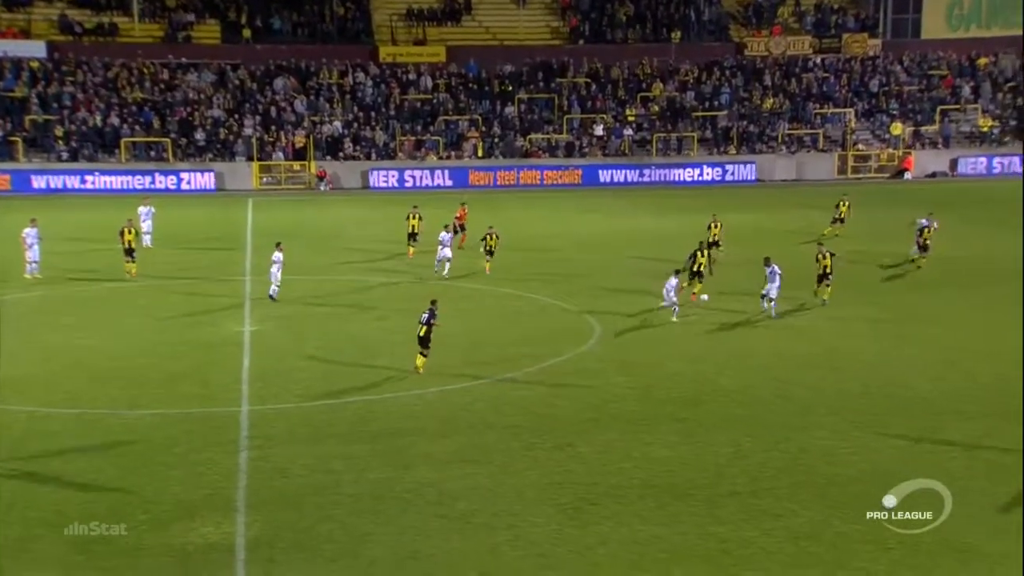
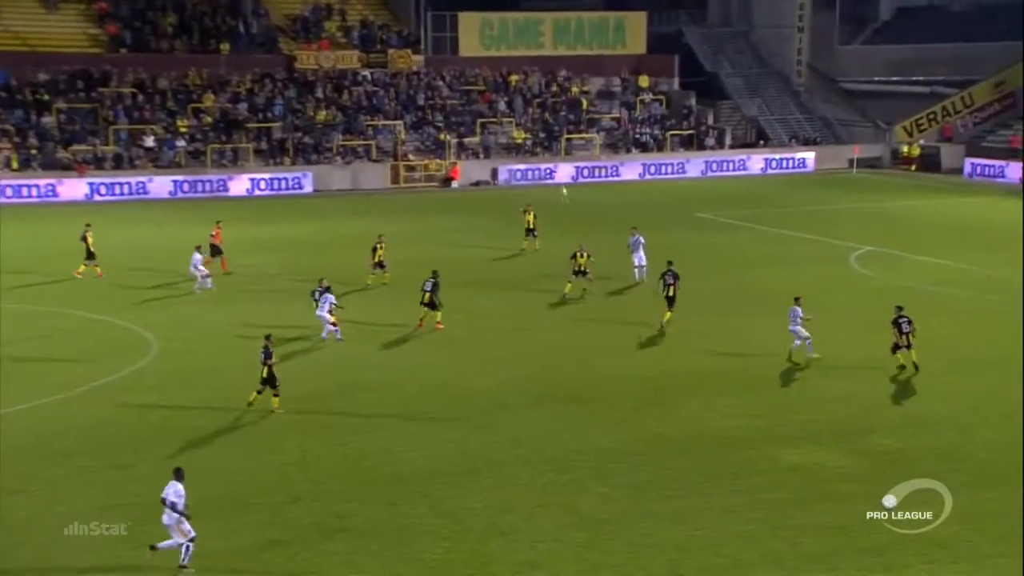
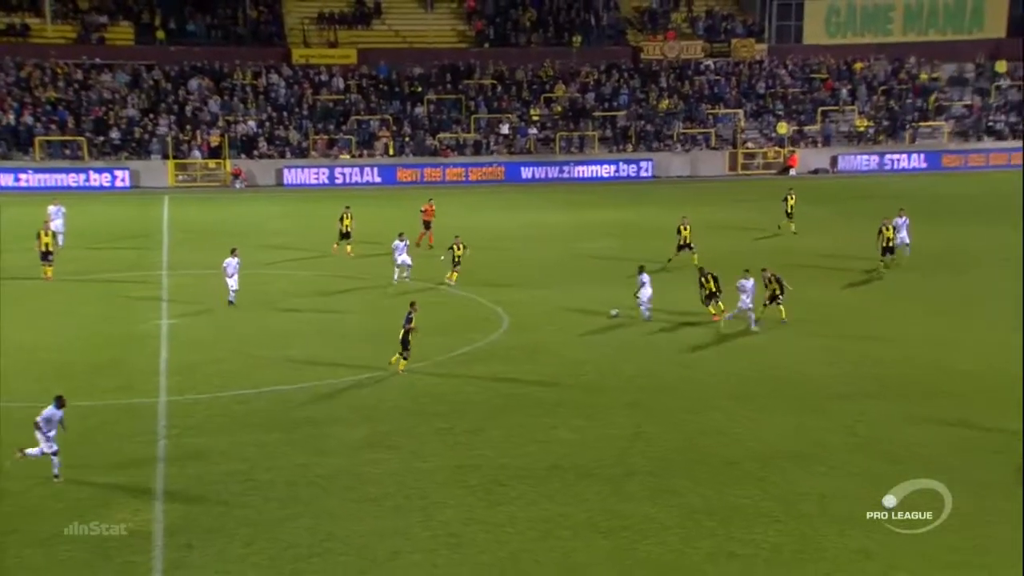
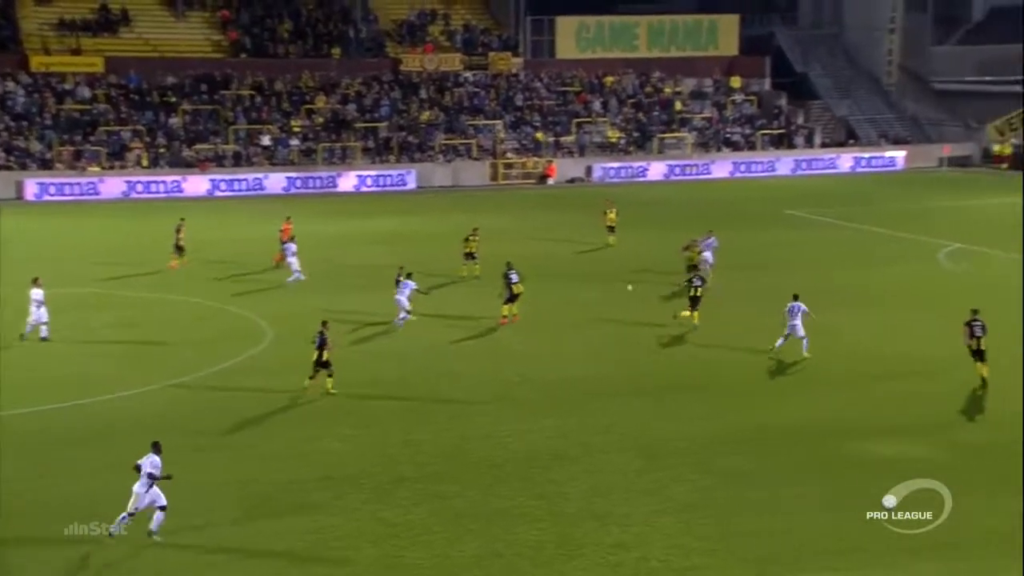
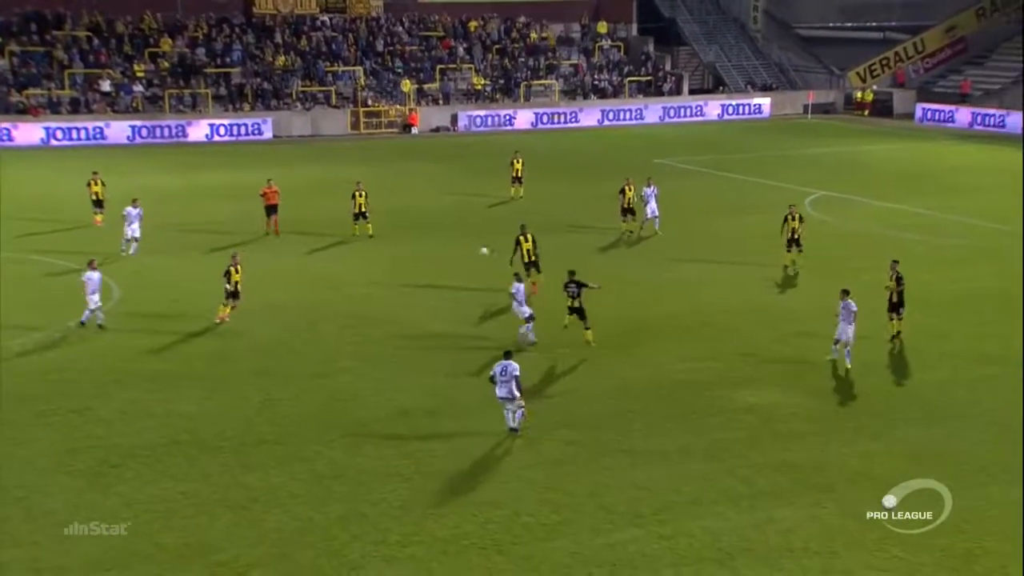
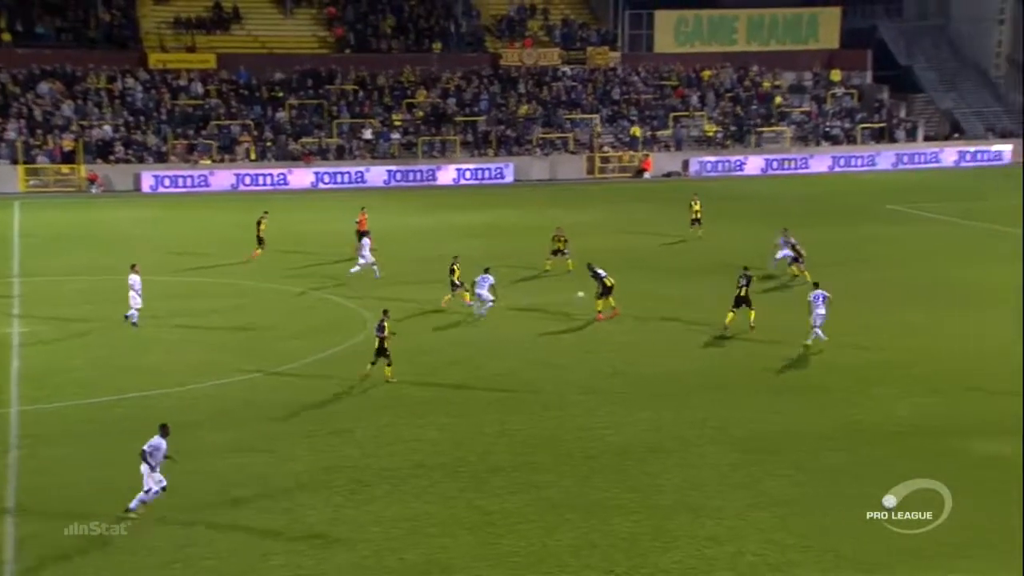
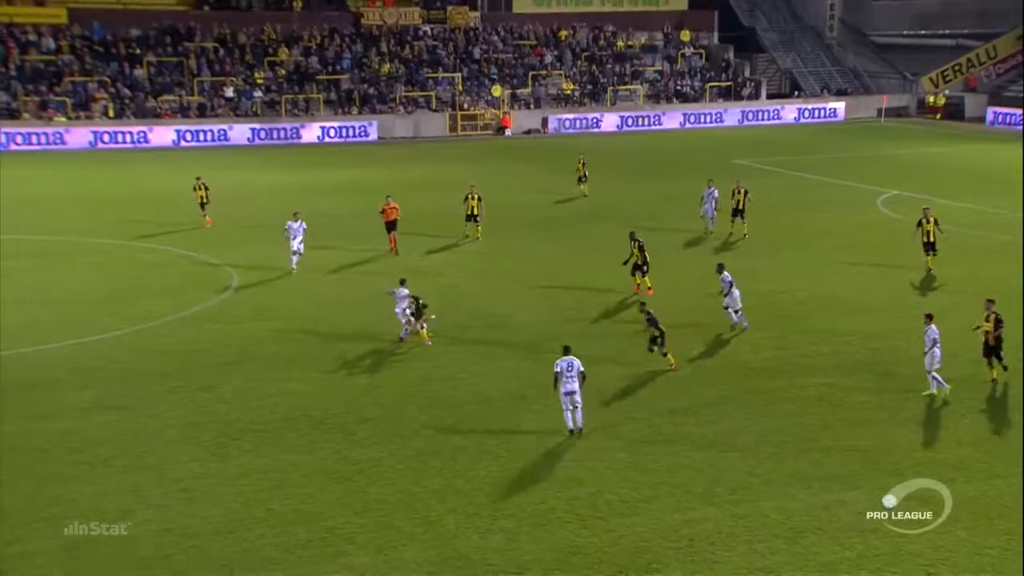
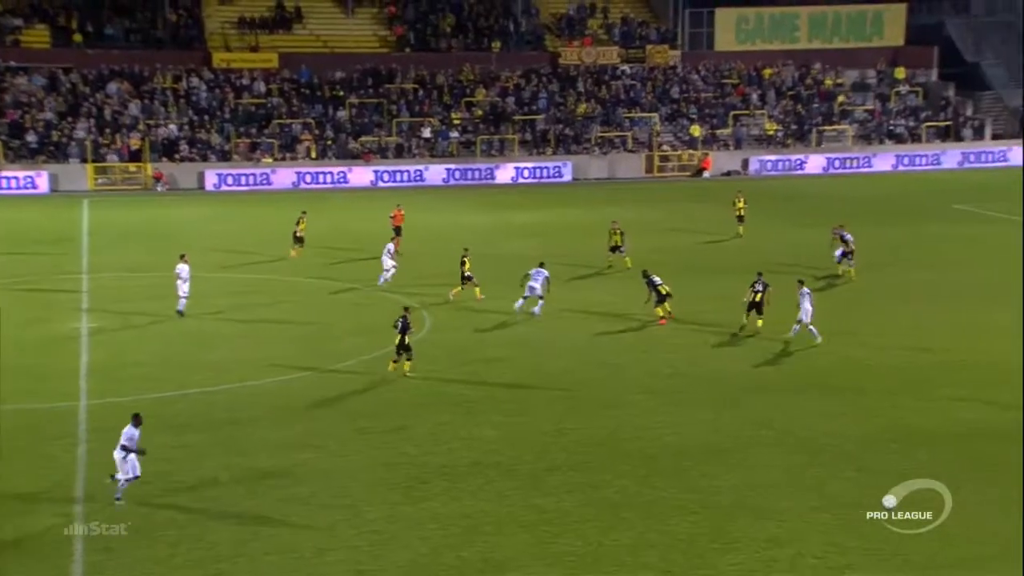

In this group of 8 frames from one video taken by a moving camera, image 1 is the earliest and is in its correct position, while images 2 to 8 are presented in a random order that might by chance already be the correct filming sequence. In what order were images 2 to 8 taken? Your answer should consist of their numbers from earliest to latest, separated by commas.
3, 8, 6, 4, 2, 5, 7
